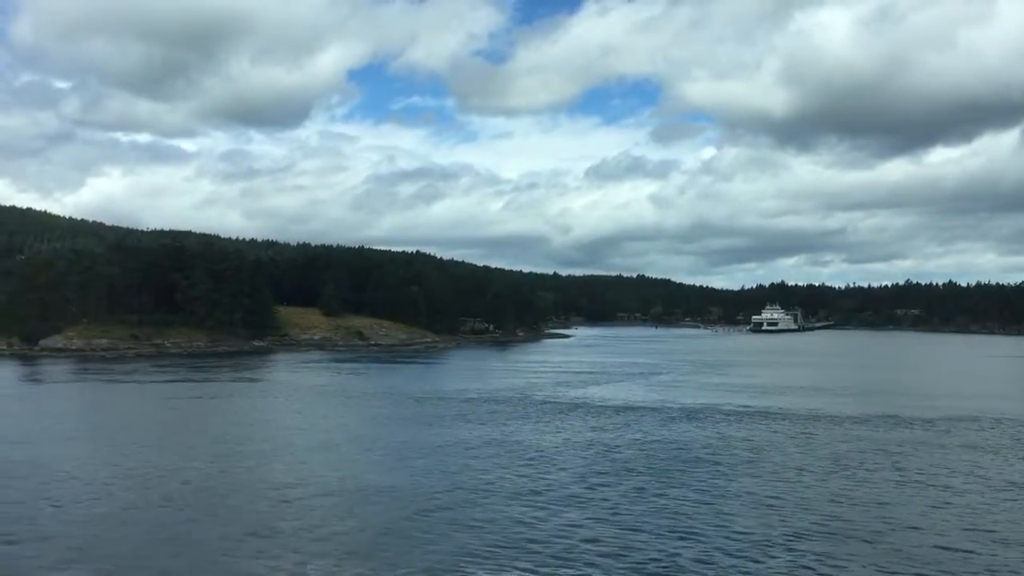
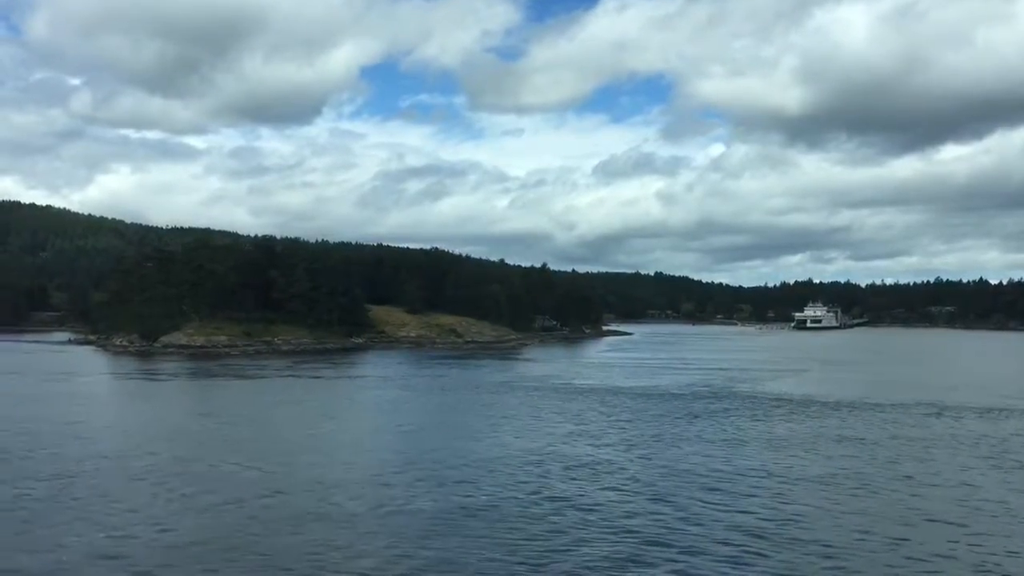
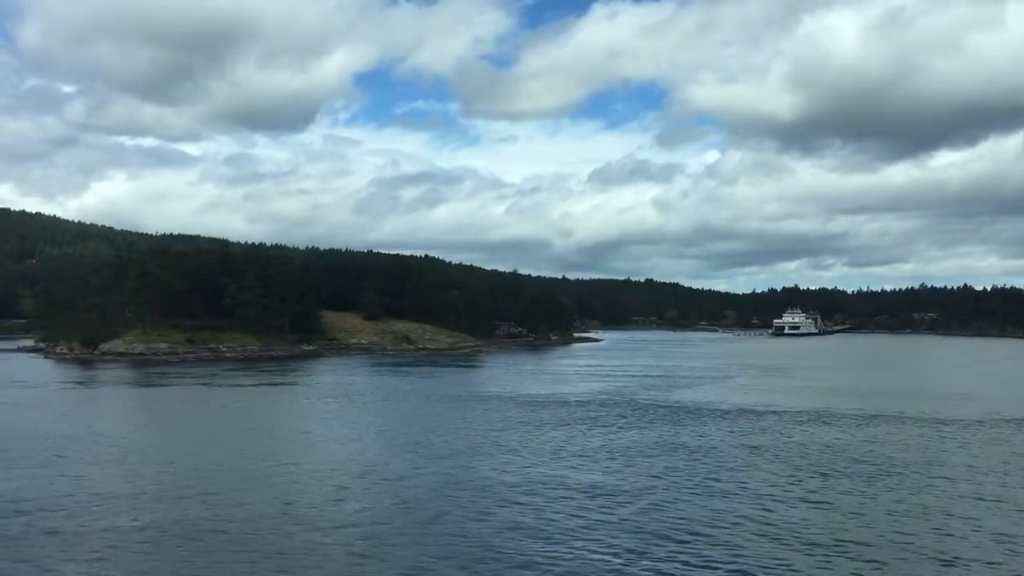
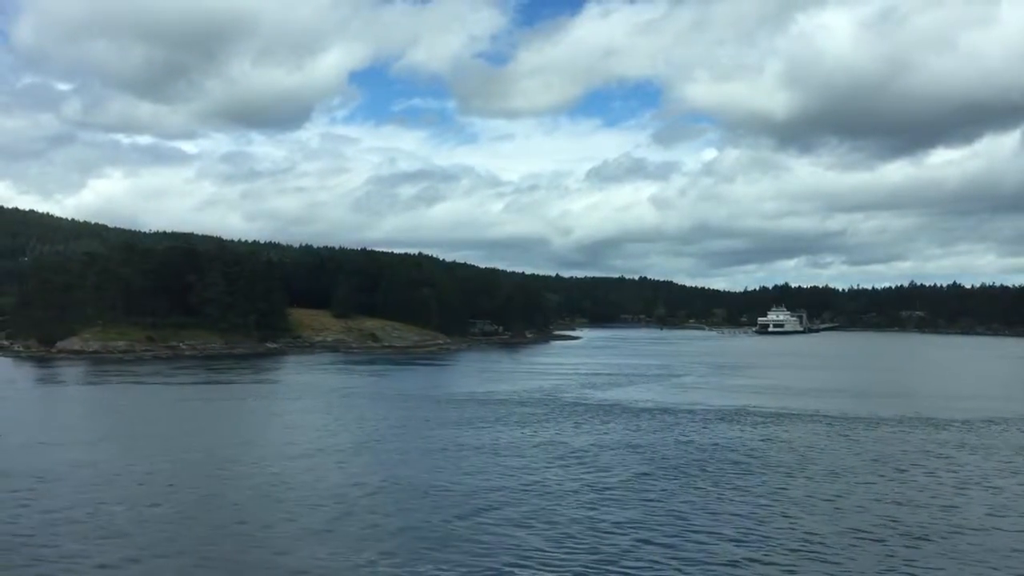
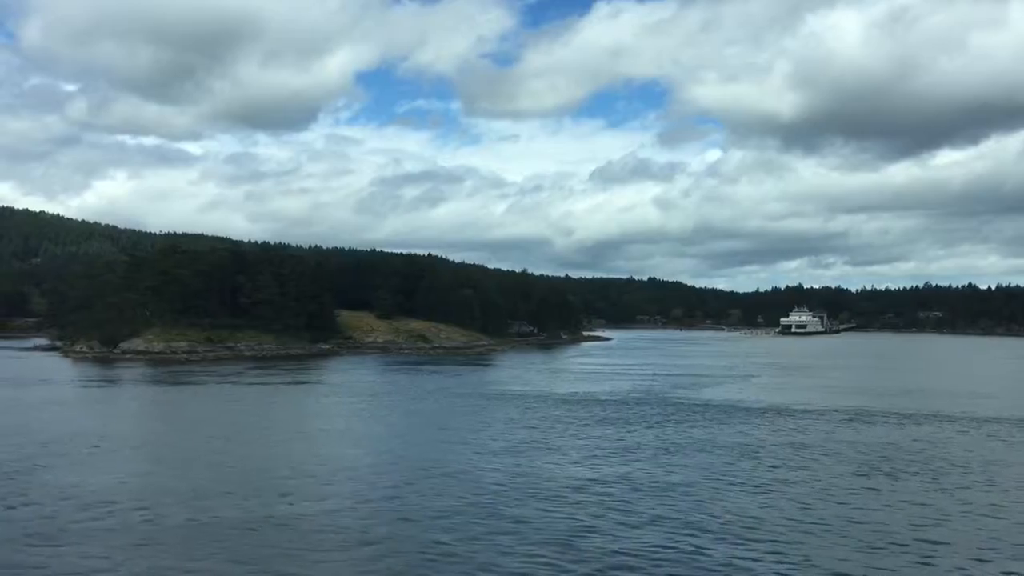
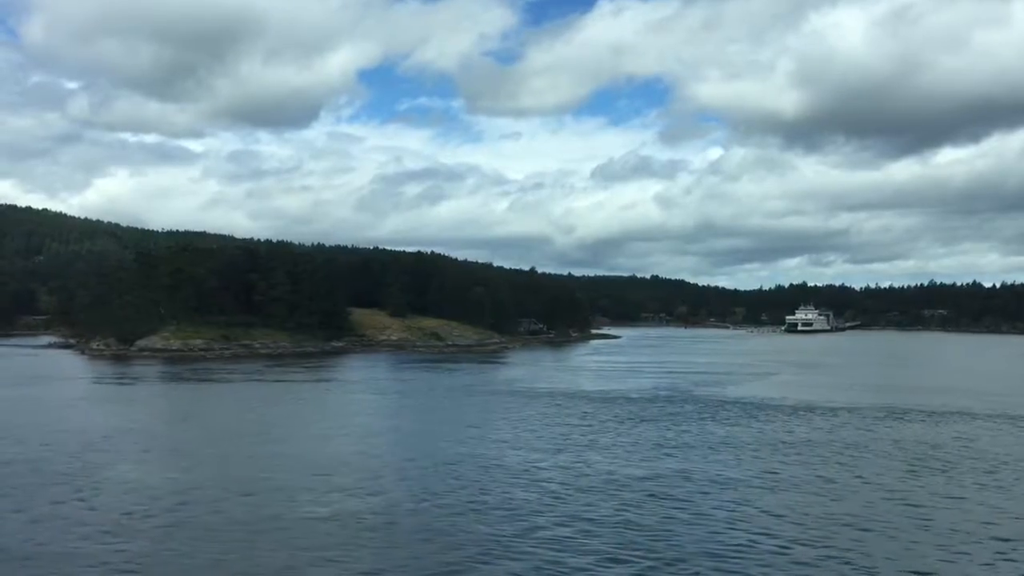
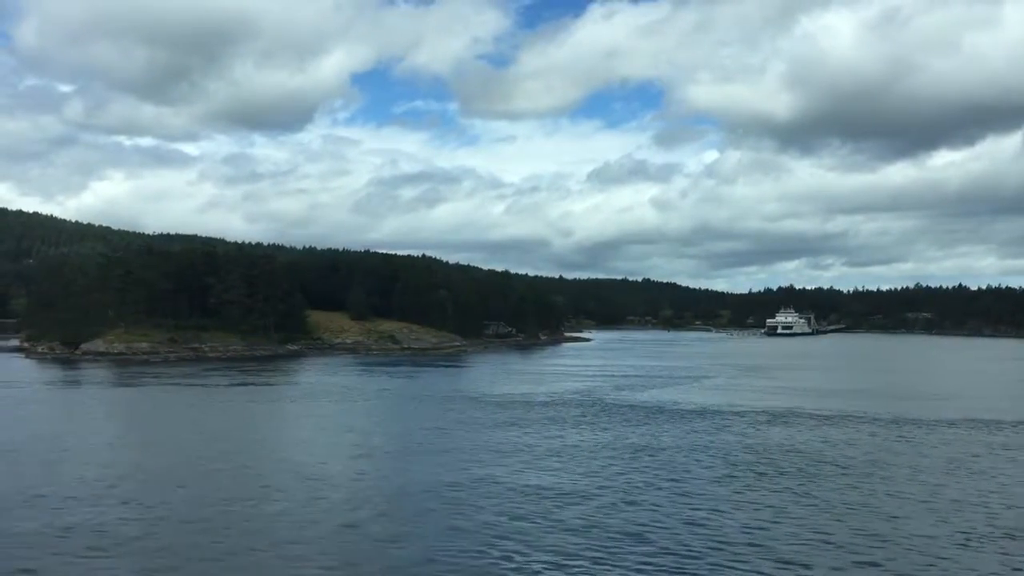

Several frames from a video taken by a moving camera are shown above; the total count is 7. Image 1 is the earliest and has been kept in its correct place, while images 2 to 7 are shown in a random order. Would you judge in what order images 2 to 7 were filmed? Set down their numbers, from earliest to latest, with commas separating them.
4, 7, 3, 5, 6, 2
